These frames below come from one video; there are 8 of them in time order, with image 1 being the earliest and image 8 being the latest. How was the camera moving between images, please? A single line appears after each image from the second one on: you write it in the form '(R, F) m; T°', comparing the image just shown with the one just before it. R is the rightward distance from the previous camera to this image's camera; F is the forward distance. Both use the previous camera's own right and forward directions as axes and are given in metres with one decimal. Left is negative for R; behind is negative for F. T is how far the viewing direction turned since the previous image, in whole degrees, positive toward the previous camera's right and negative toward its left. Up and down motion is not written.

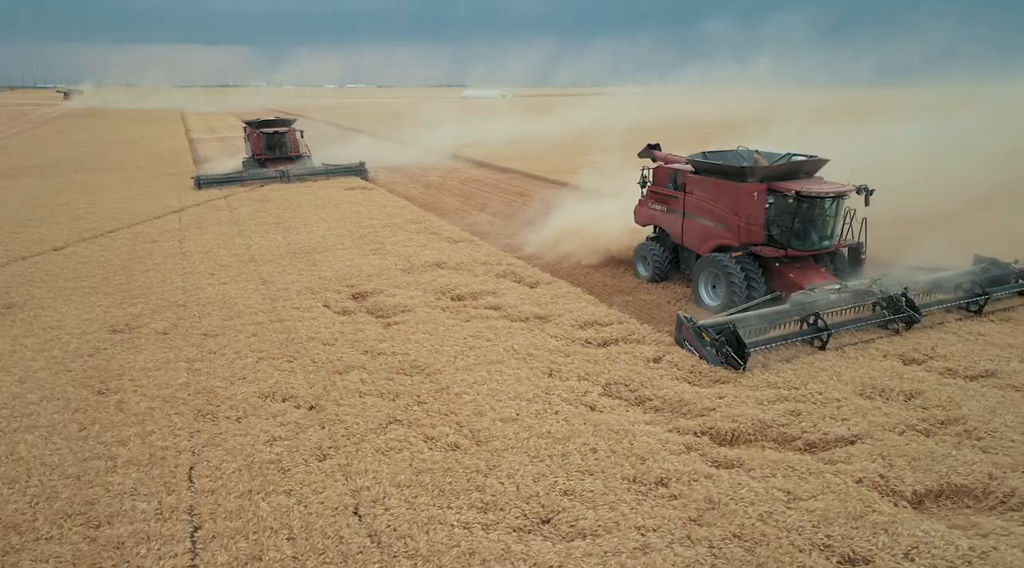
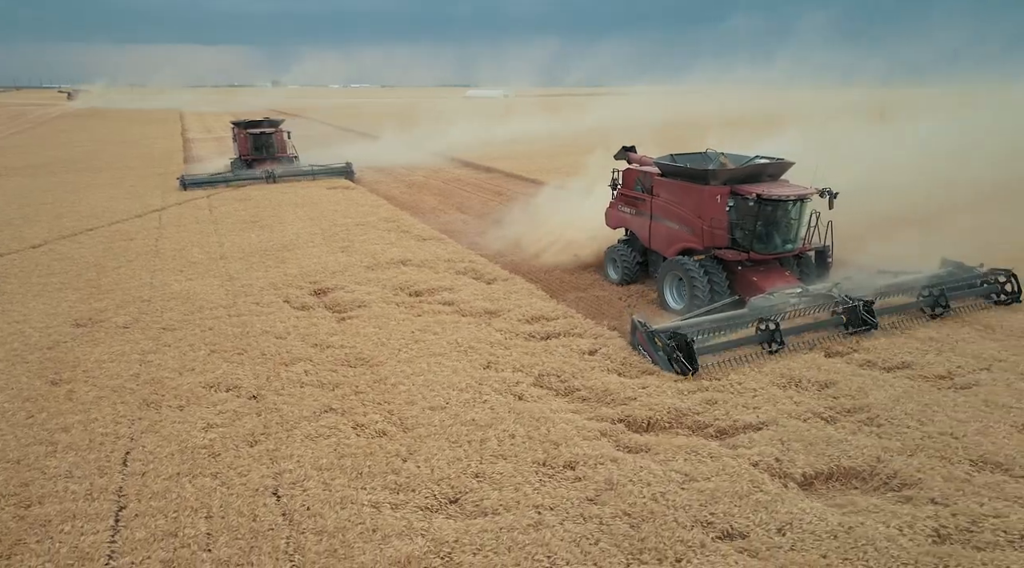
(+0.7, -0.3) m; 0°
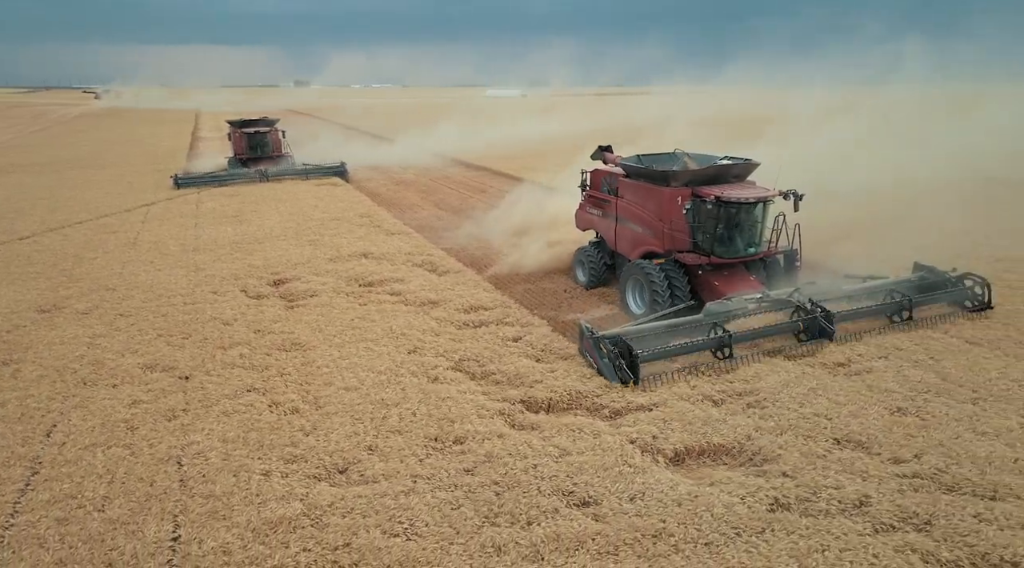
(+1.0, -0.3) m; -1°
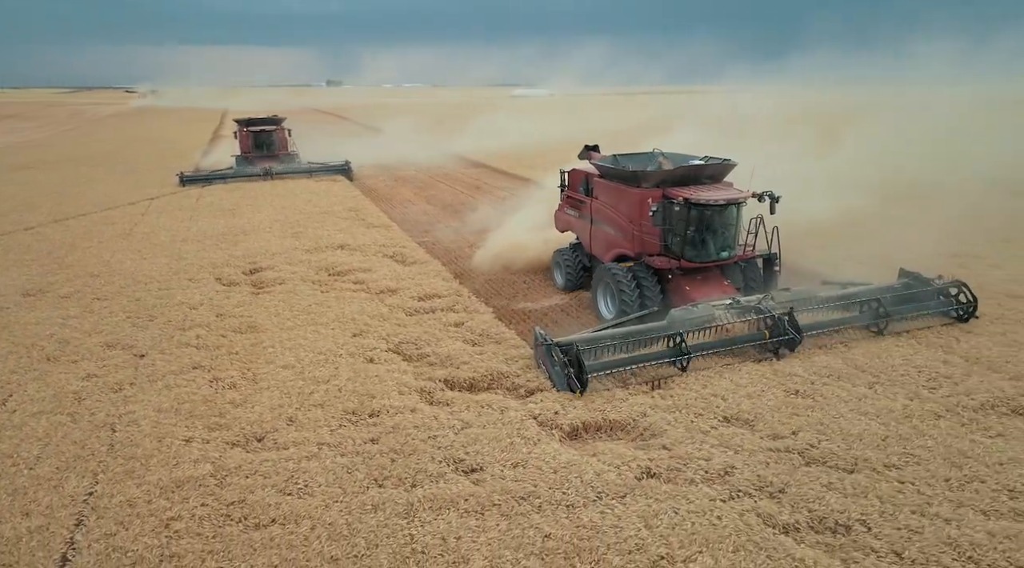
(+1.0, -0.3) m; -2°
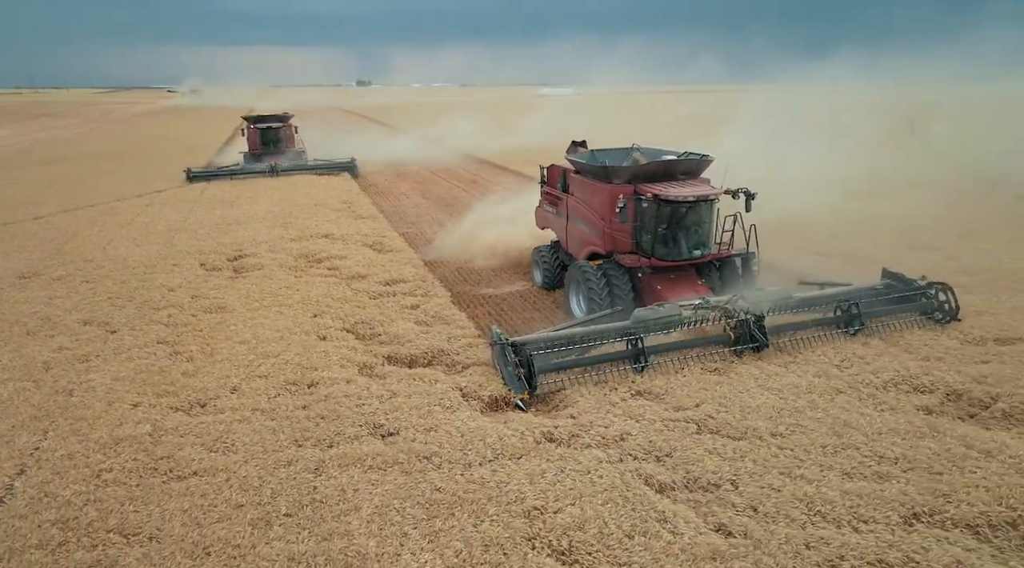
(+0.9, -0.3) m; -2°
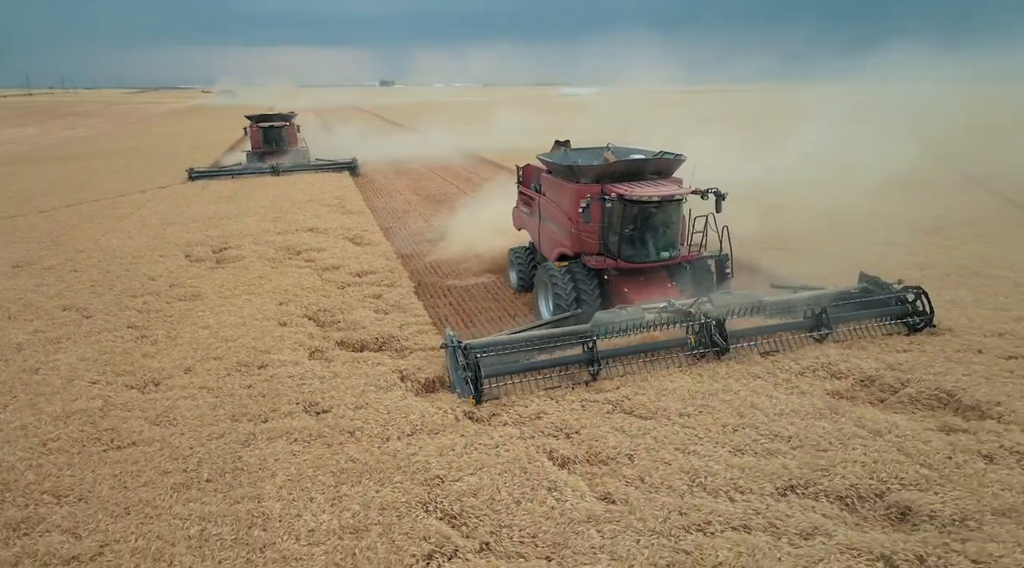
(+0.8, -0.3) m; -1°
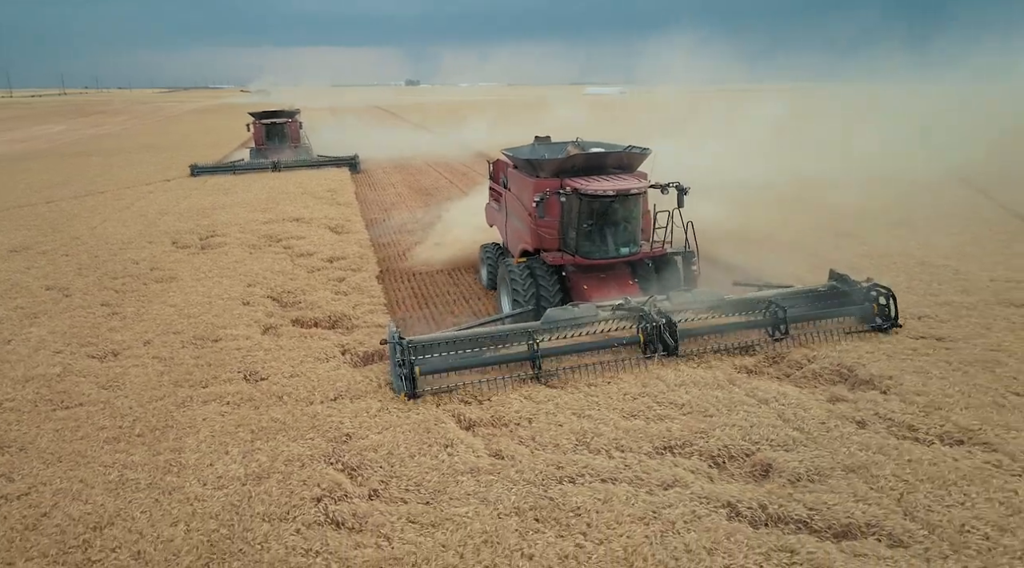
(+0.8, -0.3) m; -2°
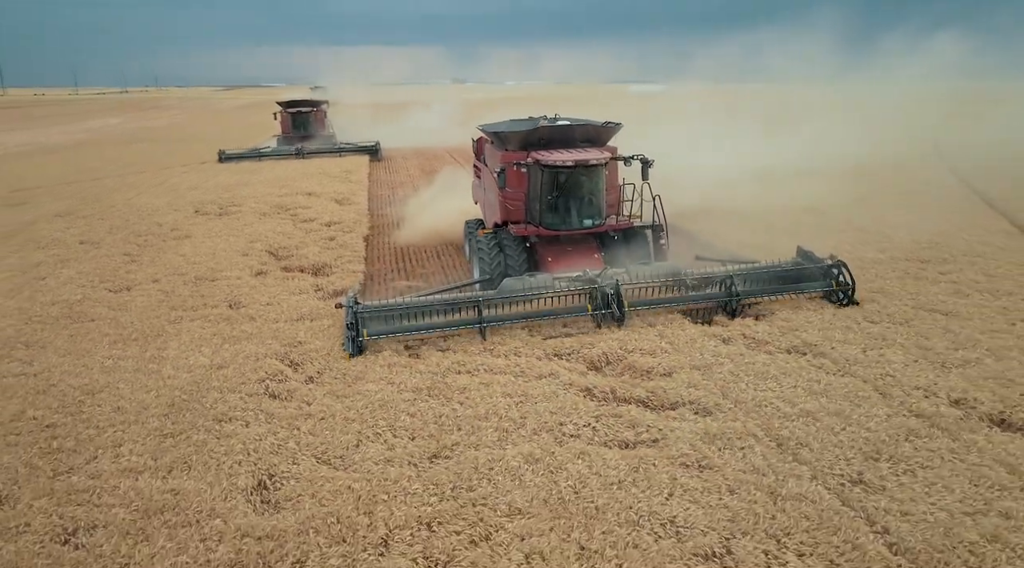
(+1.0, -0.9) m; -3°
